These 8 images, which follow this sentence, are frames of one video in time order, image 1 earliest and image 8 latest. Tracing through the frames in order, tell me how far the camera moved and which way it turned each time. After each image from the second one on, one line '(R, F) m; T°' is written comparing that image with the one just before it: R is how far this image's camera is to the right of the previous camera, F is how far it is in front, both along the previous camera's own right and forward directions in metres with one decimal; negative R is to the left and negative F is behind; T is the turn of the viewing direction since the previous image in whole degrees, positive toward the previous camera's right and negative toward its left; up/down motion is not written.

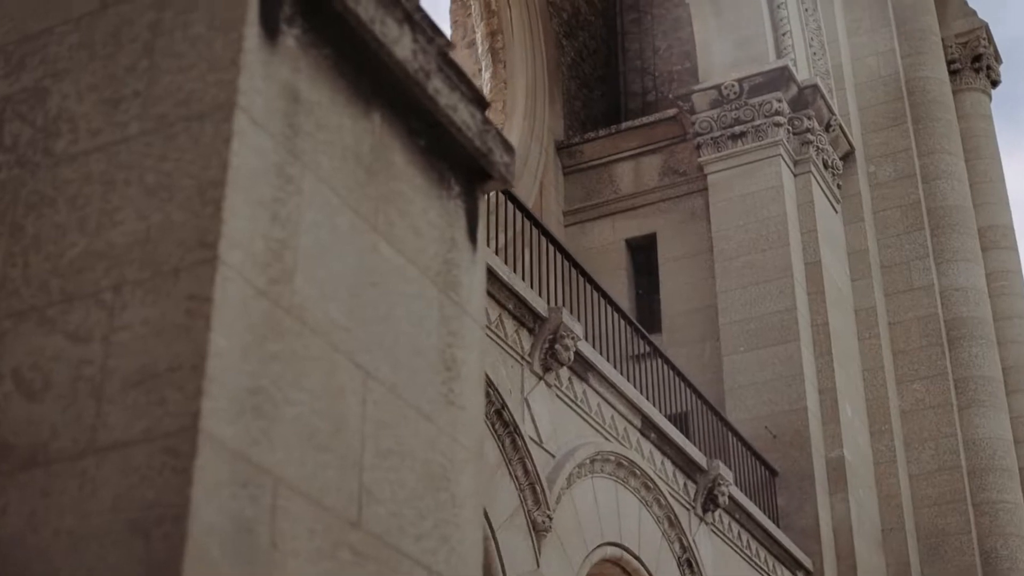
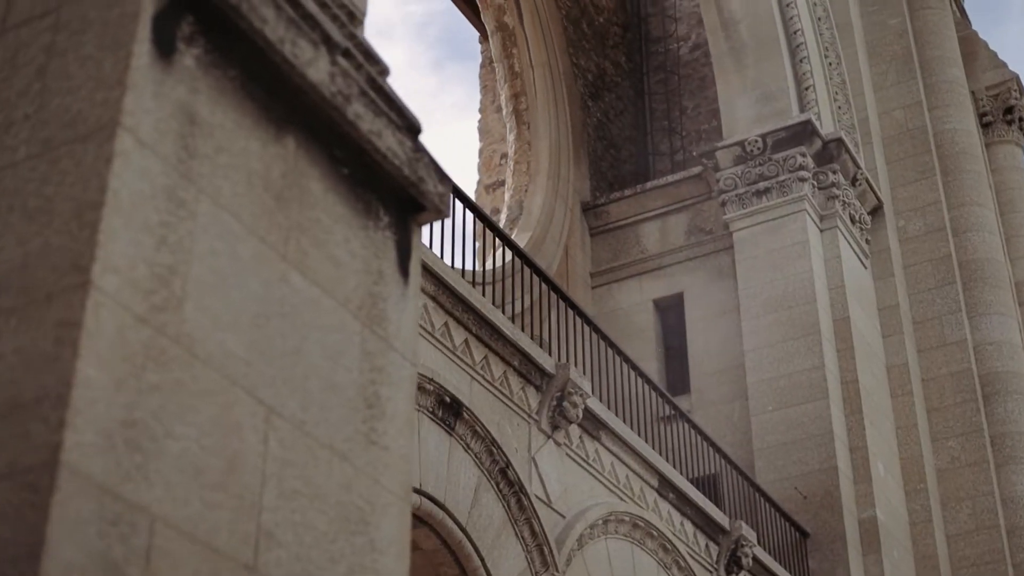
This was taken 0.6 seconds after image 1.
(+0.2, +0.2) m; -2°
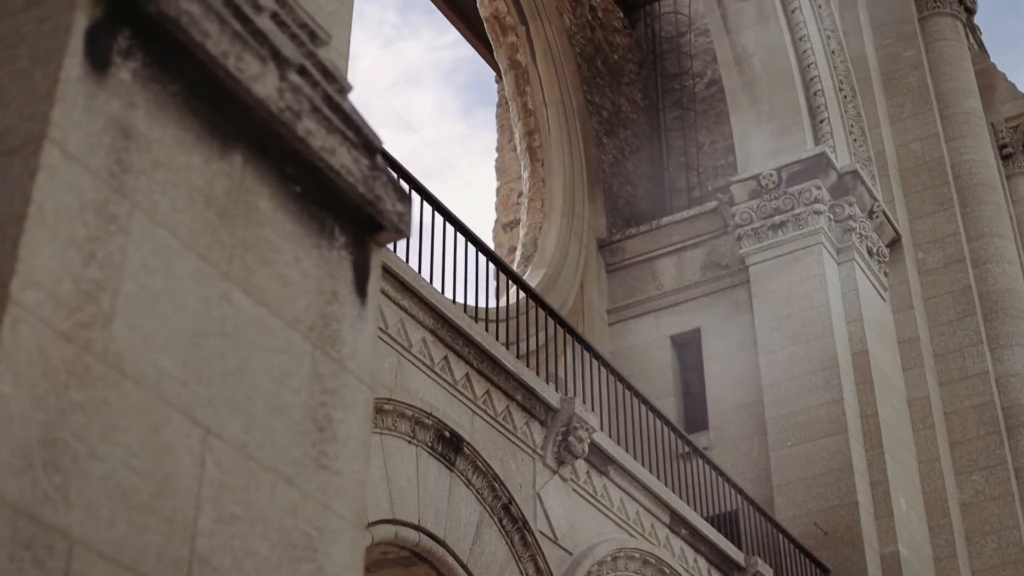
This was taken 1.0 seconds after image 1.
(+0.1, +0.1) m; -1°
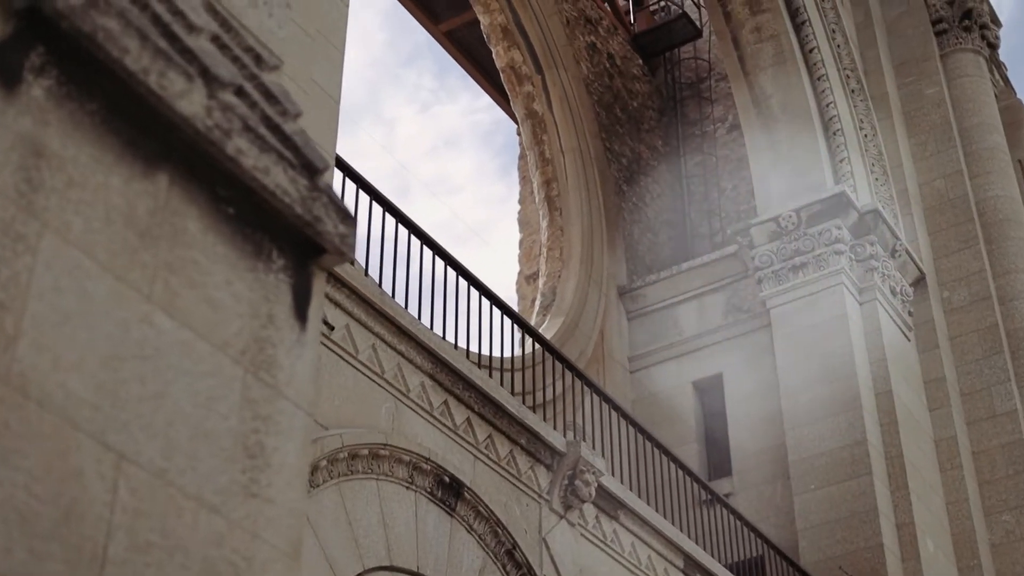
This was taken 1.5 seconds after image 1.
(+0.2, +0.1) m; -1°
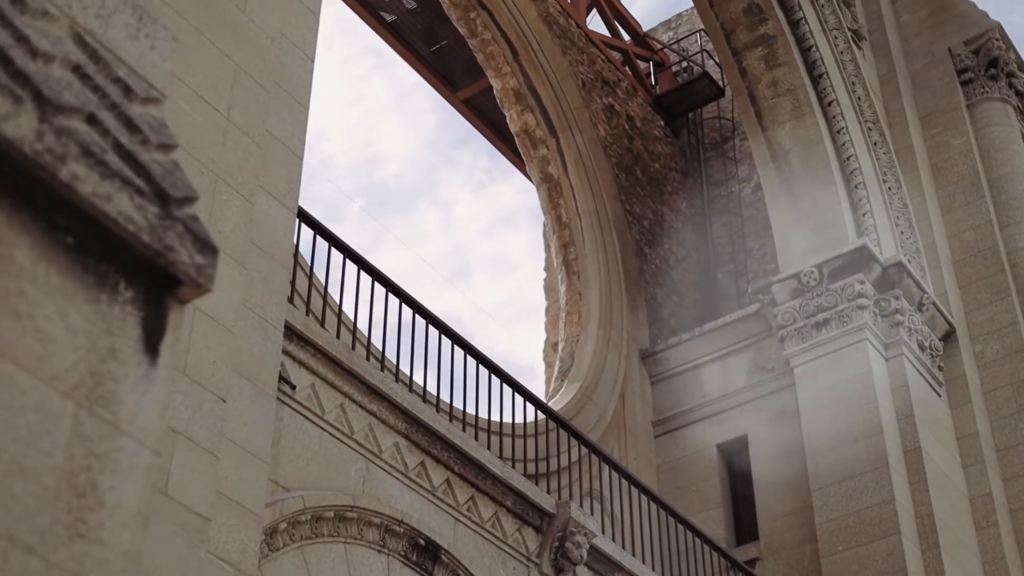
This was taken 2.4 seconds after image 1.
(+0.3, +0.2) m; -2°
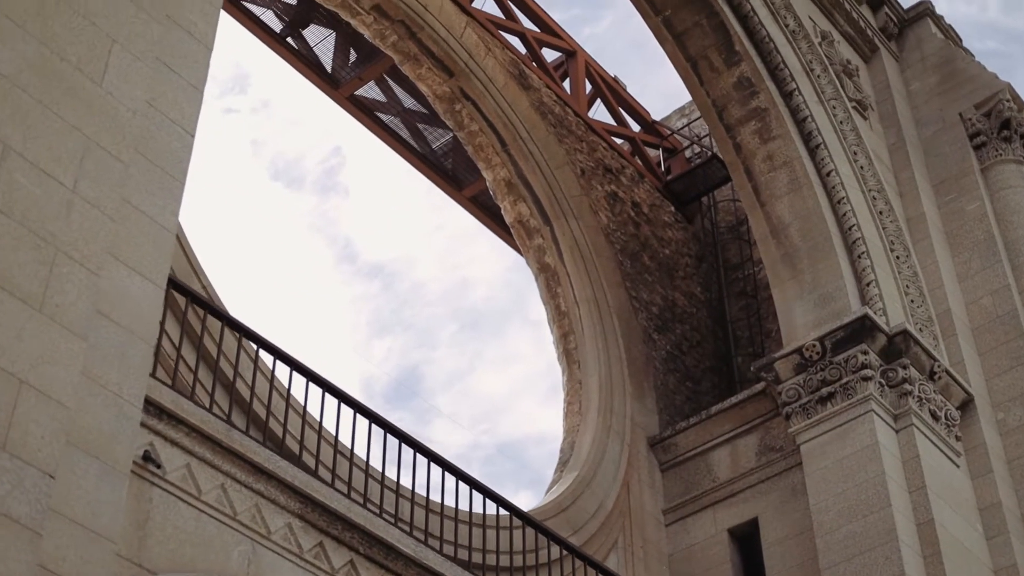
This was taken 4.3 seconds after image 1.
(+0.8, +0.3) m; -4°
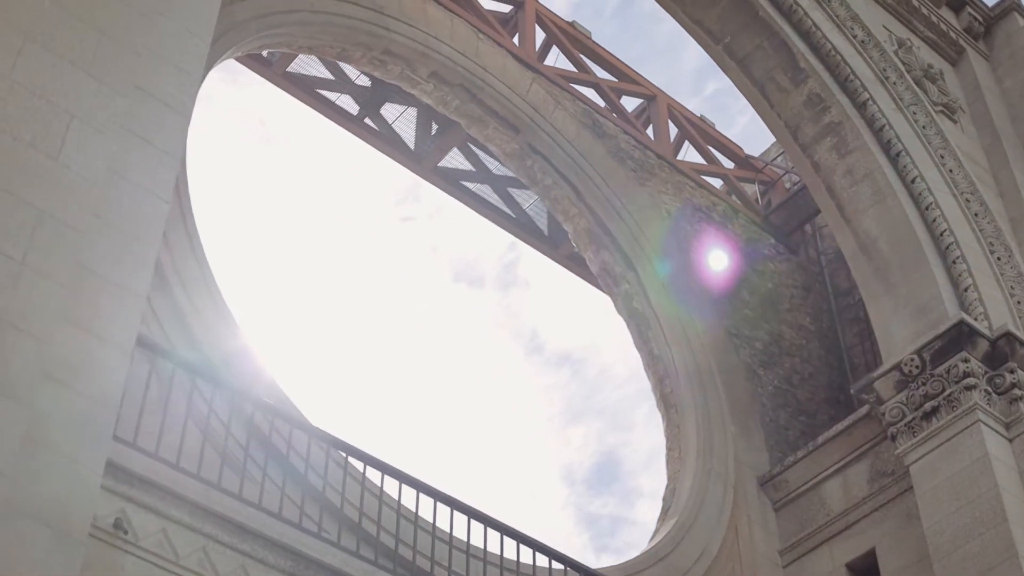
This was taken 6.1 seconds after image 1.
(+0.7, +0.3) m; -6°
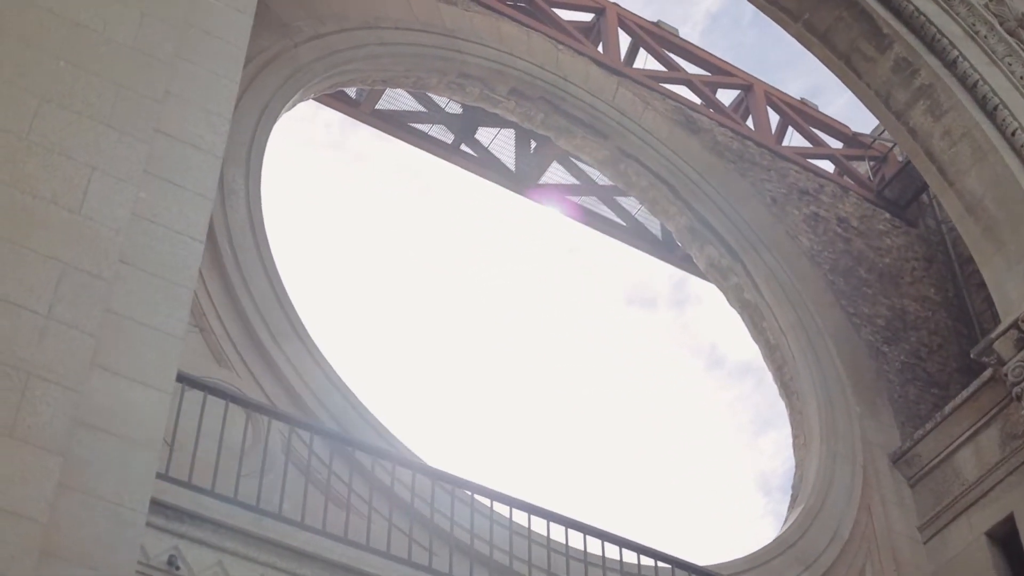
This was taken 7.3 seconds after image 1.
(+0.5, +0.1) m; -6°
